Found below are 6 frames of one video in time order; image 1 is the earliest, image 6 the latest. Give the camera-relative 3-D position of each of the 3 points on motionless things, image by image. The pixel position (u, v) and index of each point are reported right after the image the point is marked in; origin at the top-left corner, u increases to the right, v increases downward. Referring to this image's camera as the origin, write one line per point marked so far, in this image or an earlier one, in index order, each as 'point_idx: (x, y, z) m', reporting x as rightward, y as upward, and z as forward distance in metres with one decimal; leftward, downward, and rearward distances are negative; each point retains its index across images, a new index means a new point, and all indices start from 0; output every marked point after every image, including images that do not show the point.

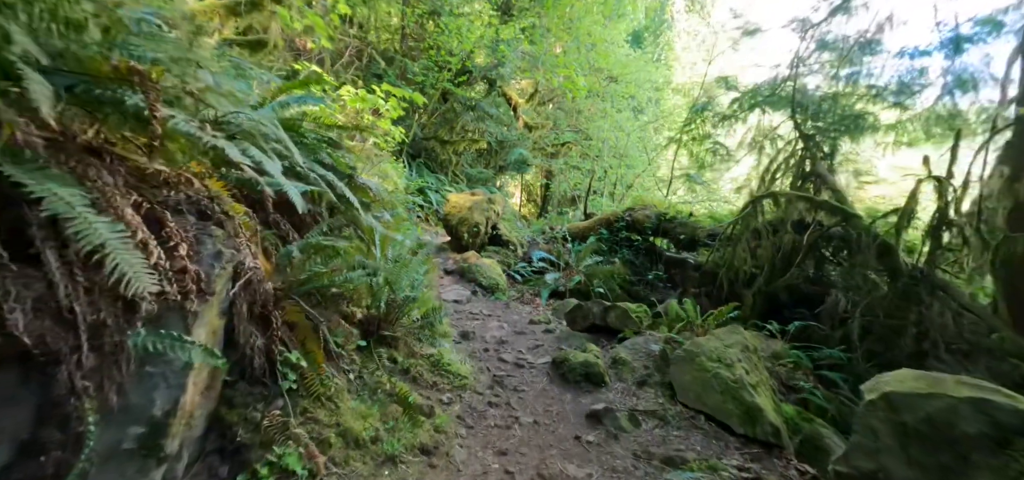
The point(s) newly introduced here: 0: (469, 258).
0: (-0.8, -0.3, +8.6) m
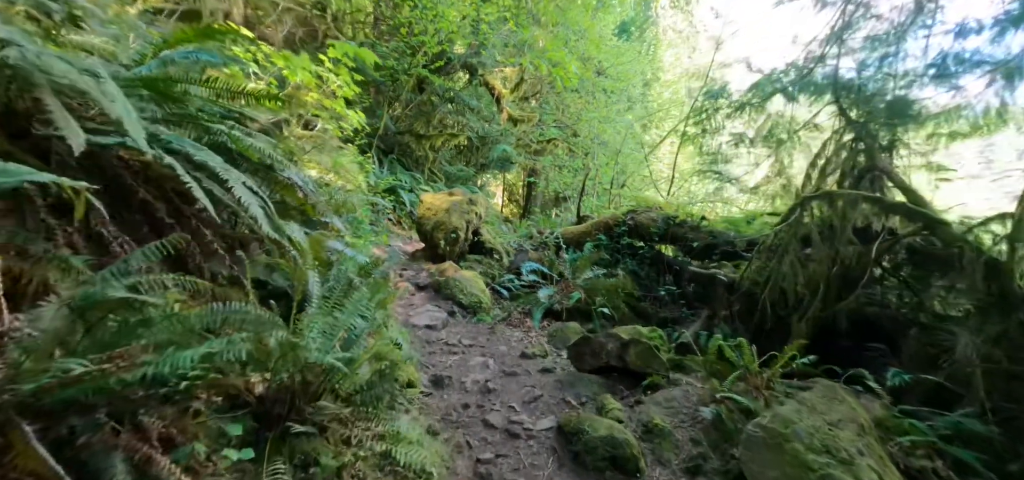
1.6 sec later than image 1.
0: (-1.0, -0.5, +7.3) m
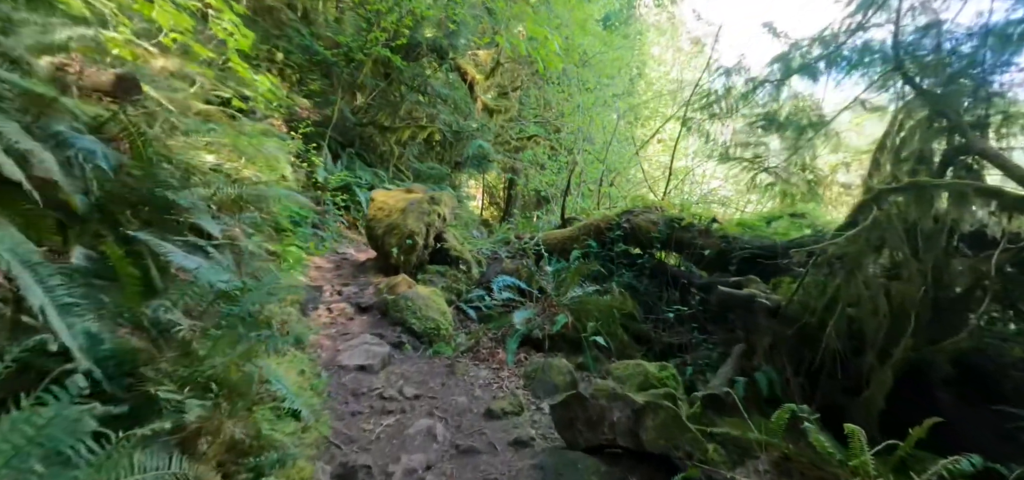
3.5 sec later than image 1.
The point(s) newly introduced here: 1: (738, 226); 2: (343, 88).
0: (-1.4, -0.6, +5.8) m
1: (+2.8, +0.2, +5.9) m
2: (-4.0, +3.6, +11.1) m
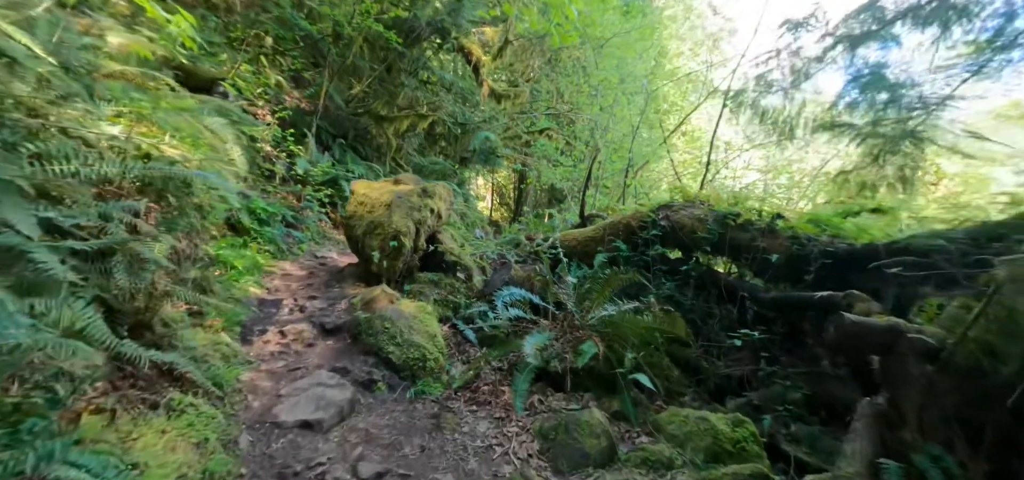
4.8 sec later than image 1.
0: (-1.3, -0.6, +4.5) m
1: (+2.9, +0.2, +4.6) m
2: (-3.8, +3.6, +9.9) m
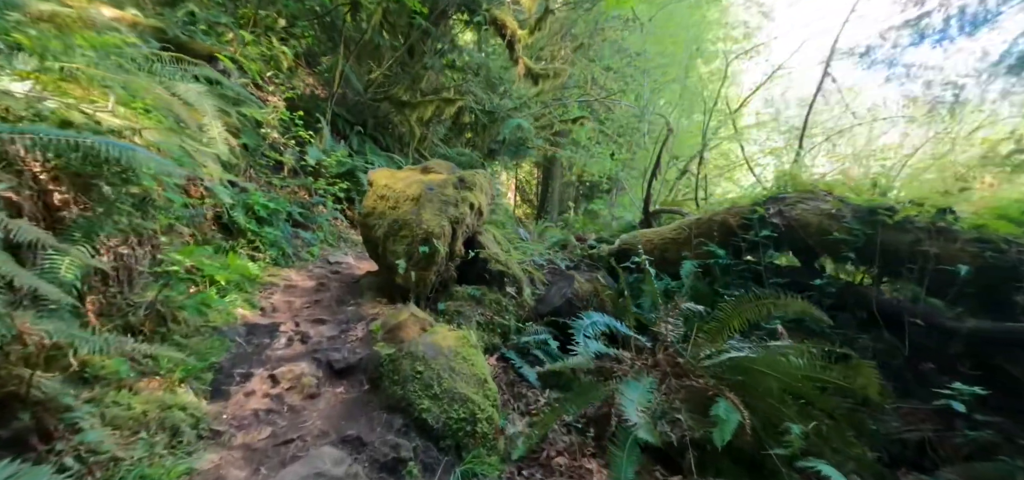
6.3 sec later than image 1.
0: (-0.8, -0.6, +3.3) m
1: (+3.4, +0.1, +3.2) m
2: (-3.1, +3.6, +8.8) m
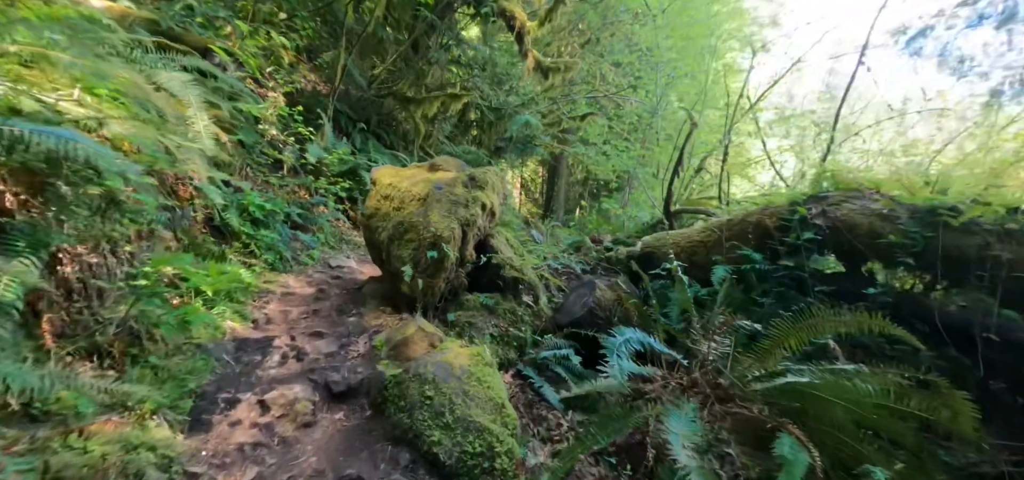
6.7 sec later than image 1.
0: (-0.7, -0.6, +3.0) m
1: (+3.6, +0.1, +2.8) m
2: (-2.9, +3.6, +8.4) m
